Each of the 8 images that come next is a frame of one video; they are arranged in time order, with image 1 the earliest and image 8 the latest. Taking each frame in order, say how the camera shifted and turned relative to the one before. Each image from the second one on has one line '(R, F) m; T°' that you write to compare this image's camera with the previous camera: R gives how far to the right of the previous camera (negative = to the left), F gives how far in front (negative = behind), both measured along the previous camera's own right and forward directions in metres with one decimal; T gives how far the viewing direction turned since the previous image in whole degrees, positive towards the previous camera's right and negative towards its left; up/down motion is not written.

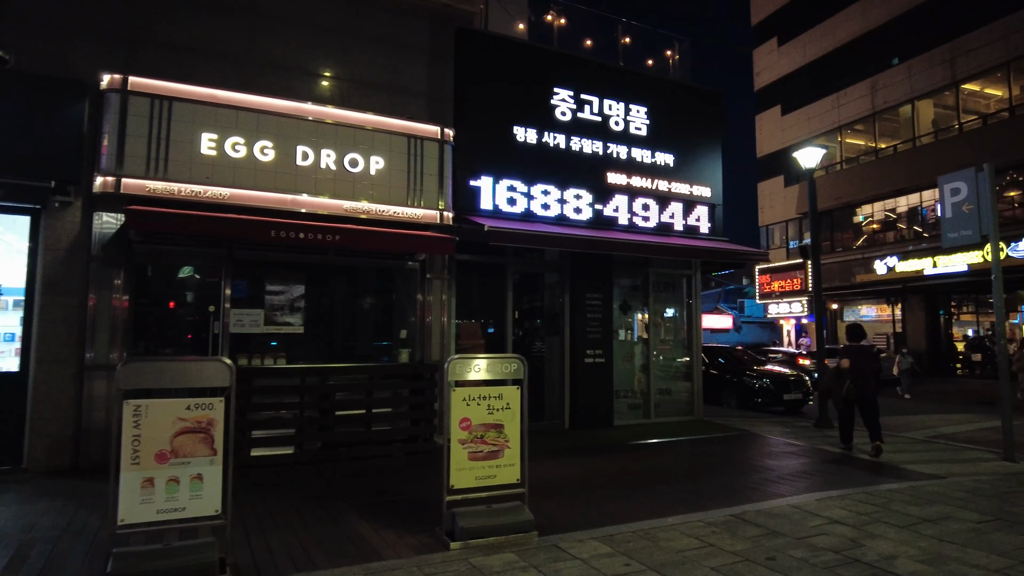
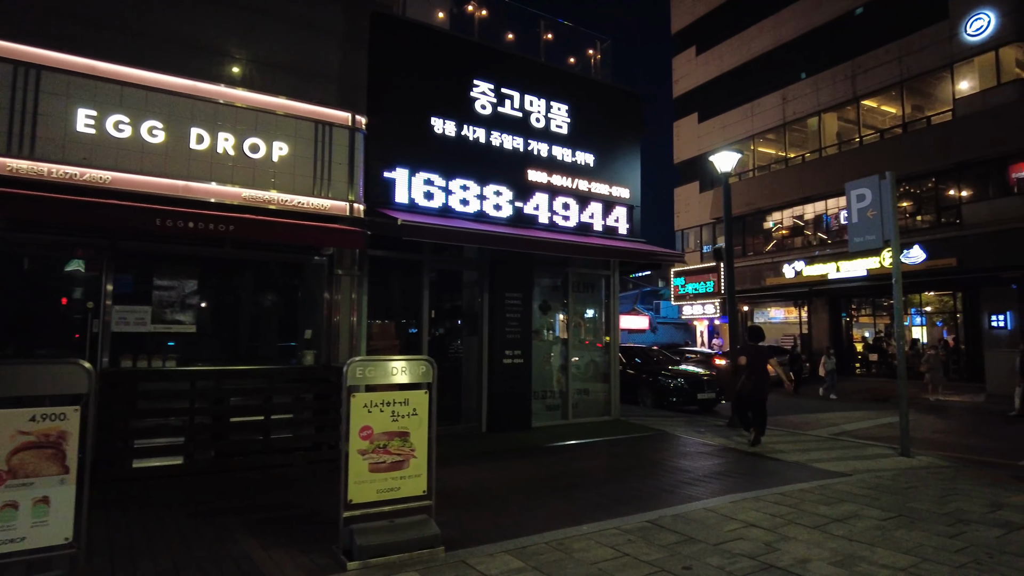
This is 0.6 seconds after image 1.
(+0.1, +0.3) m; +7°
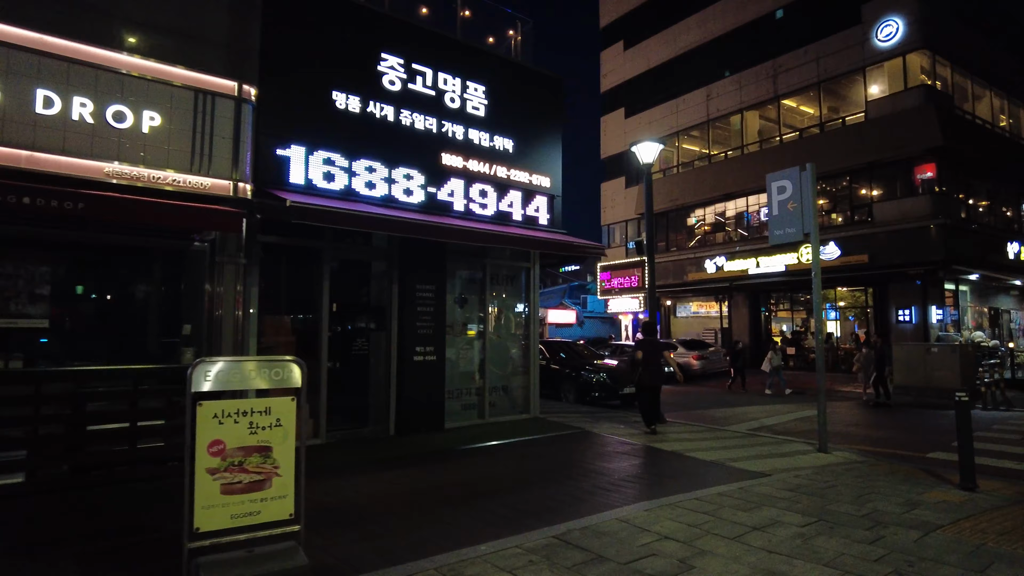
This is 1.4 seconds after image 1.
(+0.3, +0.6) m; +6°
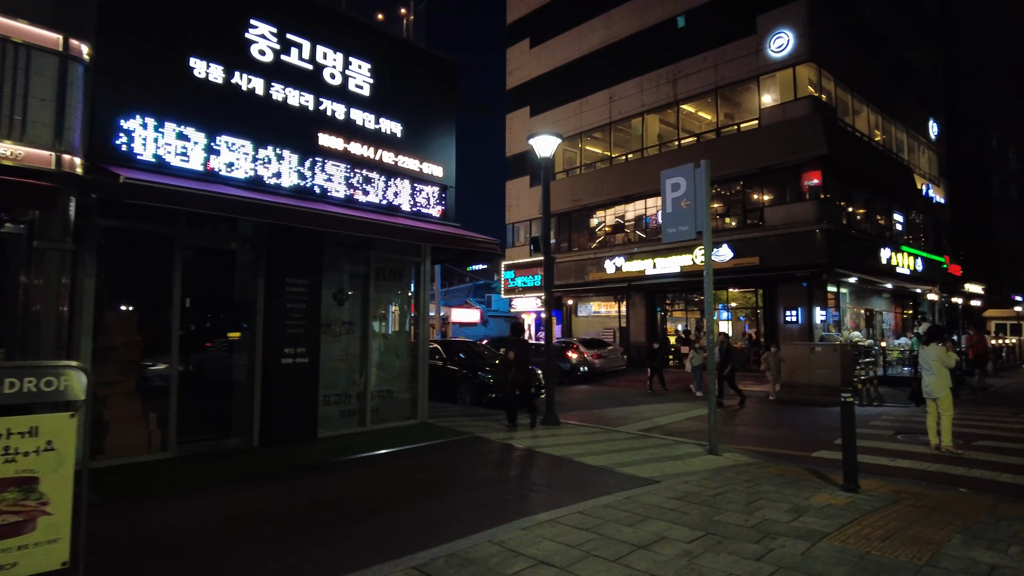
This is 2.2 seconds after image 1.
(+0.3, +0.6) m; +8°
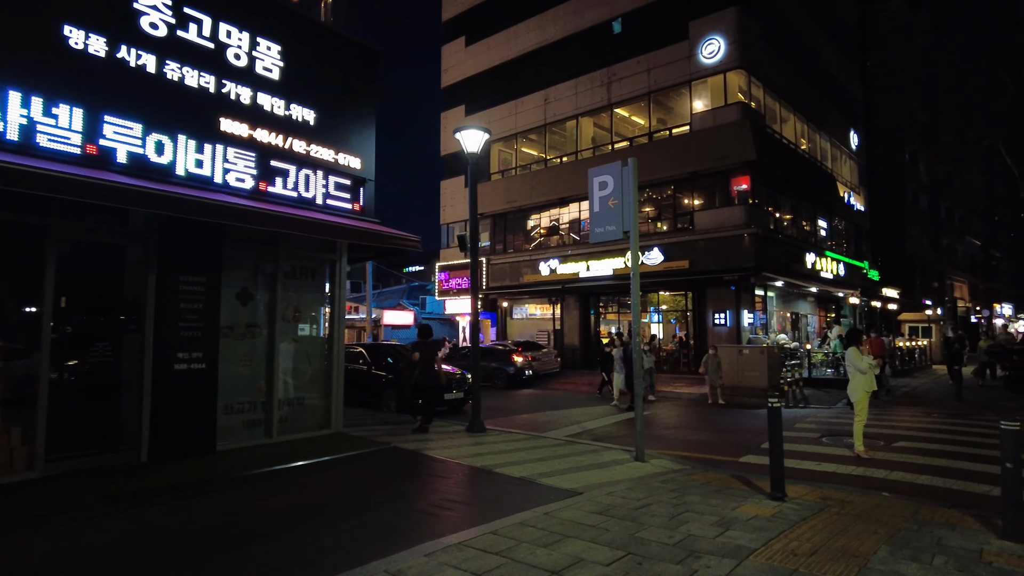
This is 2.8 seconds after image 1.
(+0.2, +0.5) m; +5°
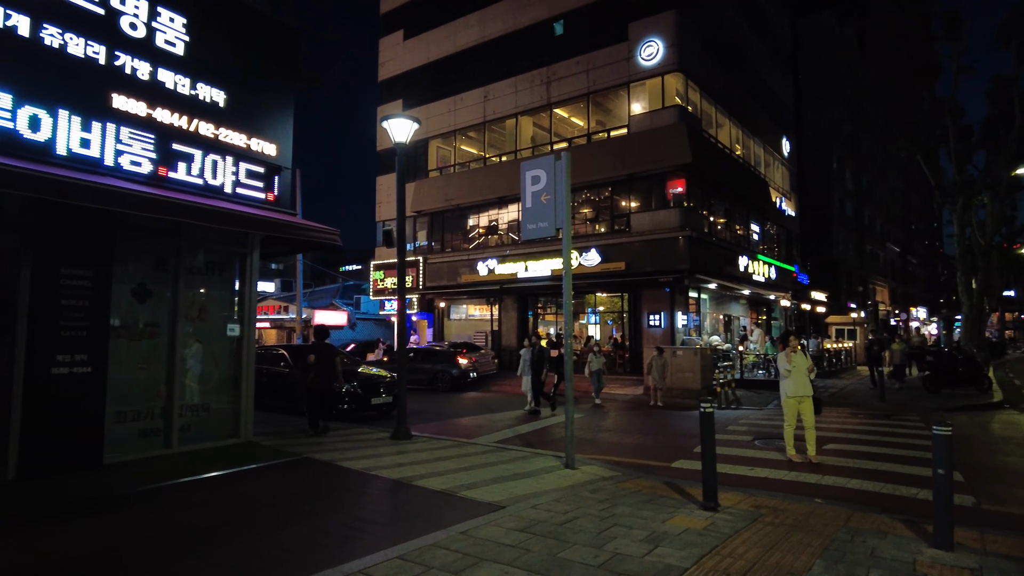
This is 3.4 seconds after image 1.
(+0.2, +0.5) m; +5°
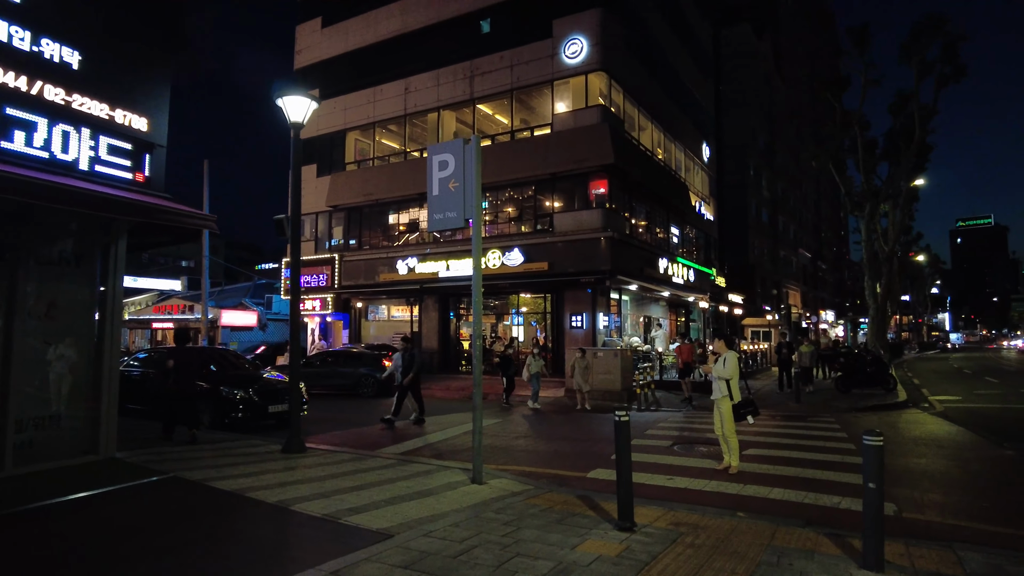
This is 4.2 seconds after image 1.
(+0.3, +0.7) m; +6°
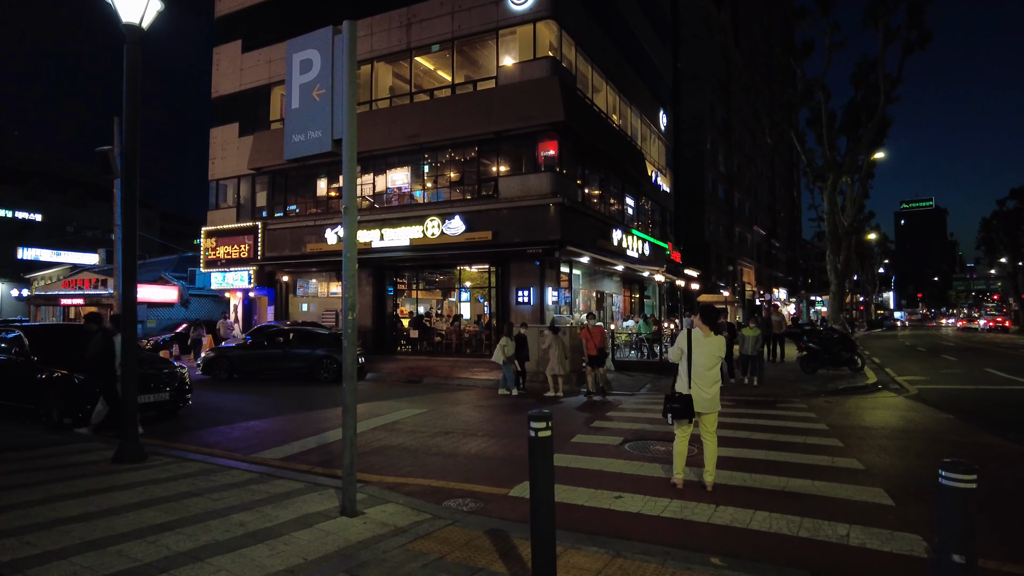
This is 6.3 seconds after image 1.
(+0.5, +2.0) m; +4°
